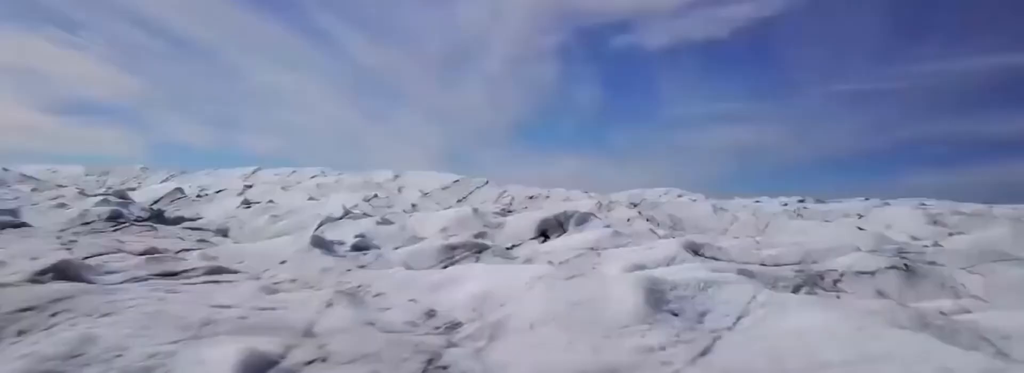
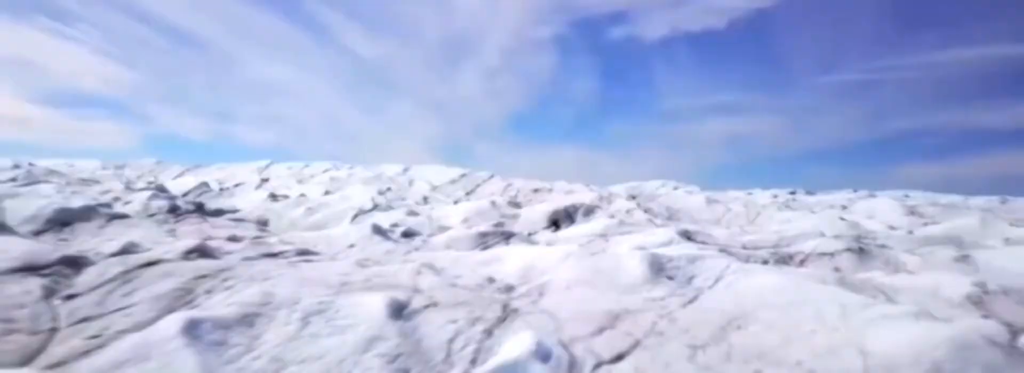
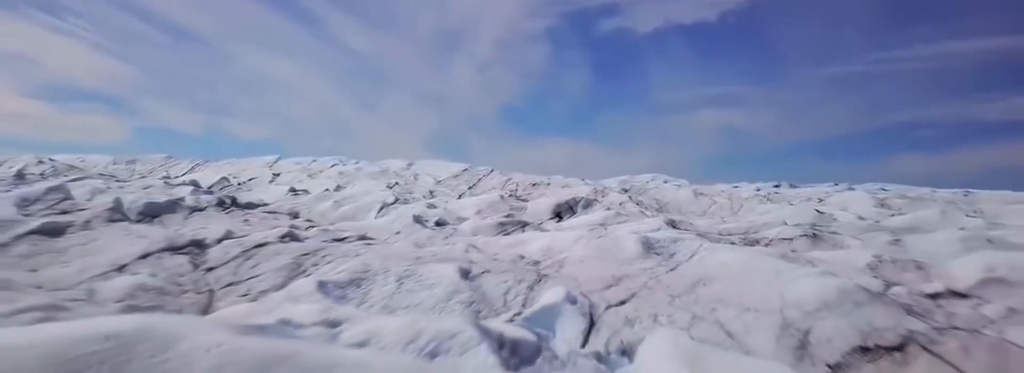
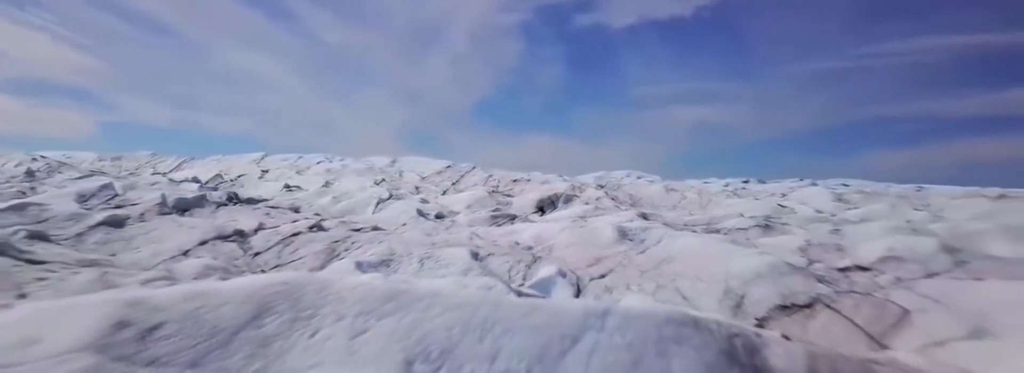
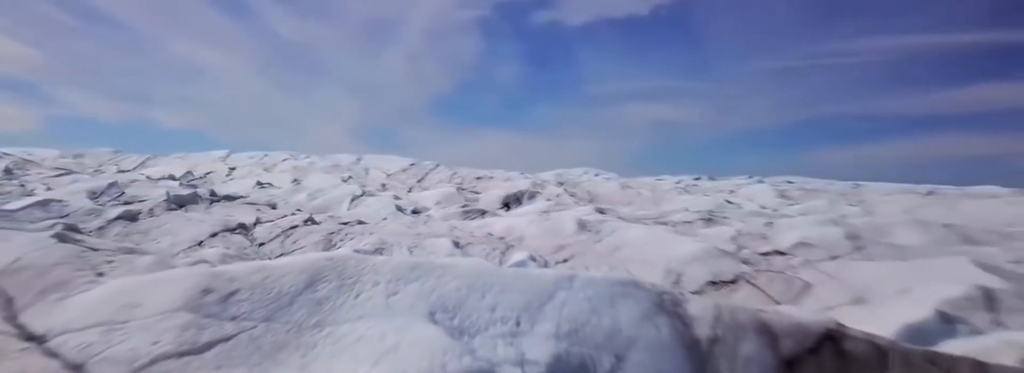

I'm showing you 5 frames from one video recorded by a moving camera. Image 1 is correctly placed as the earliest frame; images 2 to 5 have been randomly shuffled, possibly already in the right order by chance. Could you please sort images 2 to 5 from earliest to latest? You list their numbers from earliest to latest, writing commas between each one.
2, 3, 4, 5
